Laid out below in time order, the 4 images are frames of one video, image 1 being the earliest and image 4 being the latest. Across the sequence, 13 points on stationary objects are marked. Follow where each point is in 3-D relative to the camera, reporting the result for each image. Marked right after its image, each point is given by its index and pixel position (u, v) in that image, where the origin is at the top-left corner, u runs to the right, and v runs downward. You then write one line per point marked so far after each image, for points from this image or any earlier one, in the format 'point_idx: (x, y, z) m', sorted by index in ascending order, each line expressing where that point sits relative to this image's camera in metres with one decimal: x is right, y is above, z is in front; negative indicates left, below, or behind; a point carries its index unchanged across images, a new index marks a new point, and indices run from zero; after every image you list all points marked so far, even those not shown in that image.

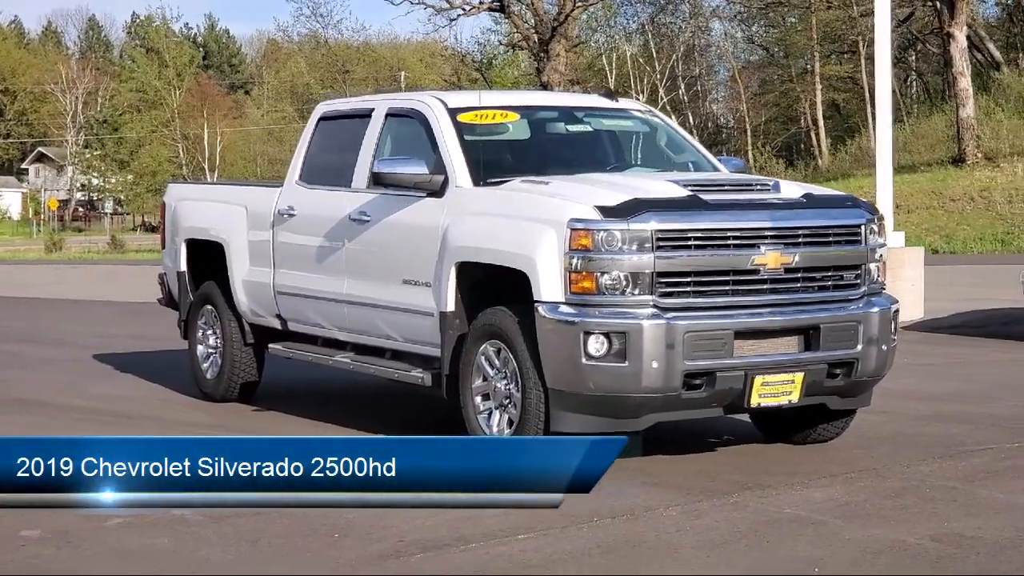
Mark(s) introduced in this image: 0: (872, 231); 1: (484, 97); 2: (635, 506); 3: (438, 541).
0: (+1.9, +0.3, +7.6) m
1: (-0.2, +1.2, +8.9) m
2: (+0.6, -1.0, +6.2) m
3: (-0.3, -1.0, +5.4) m
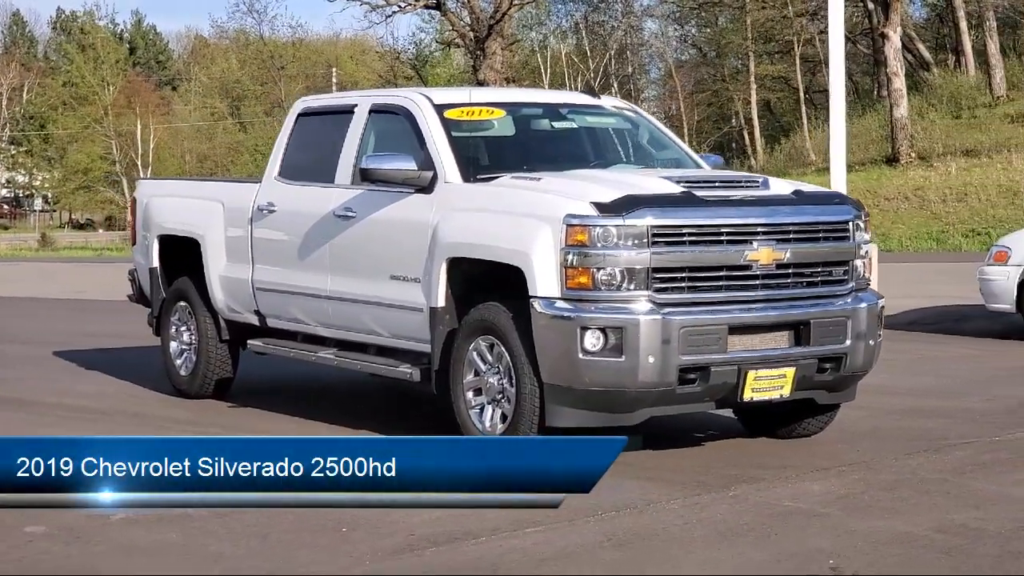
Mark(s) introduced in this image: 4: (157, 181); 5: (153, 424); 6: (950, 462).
0: (+1.9, +0.3, +7.7) m
1: (-0.3, +1.2, +8.9) m
2: (+0.6, -0.9, +6.3) m
3: (-0.2, -1.0, +5.4) m
4: (-3.1, +0.9, +12.0) m
5: (-2.6, -1.0, +10.1) m
6: (+2.3, -0.9, +7.4) m
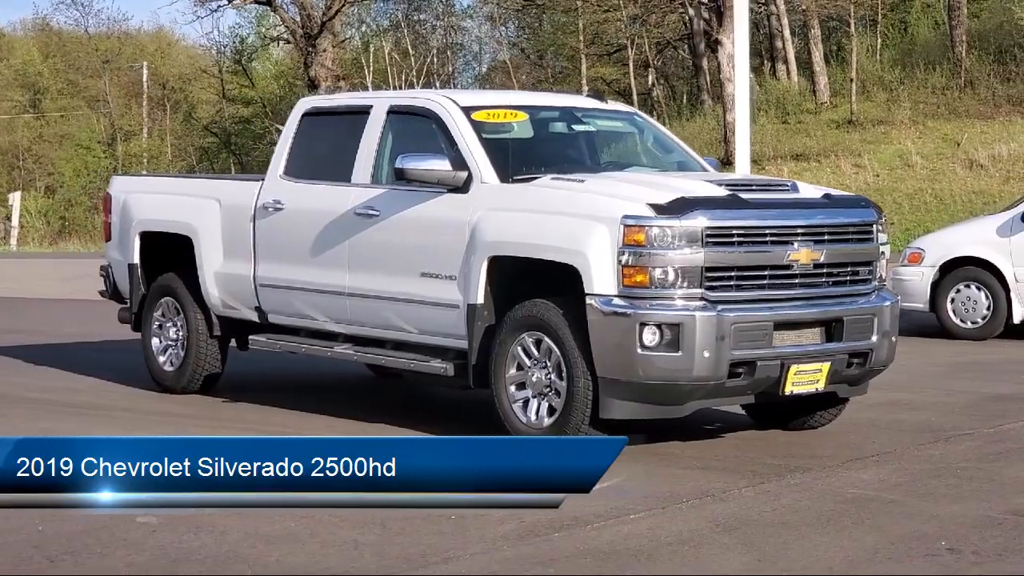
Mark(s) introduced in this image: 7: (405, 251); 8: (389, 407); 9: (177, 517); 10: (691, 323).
0: (+2.1, +0.3, +8.1) m
1: (-0.1, +1.3, +9.2) m
2: (+0.9, -0.9, +6.6) m
3: (+0.2, -1.0, +5.7) m
4: (-3.2, +0.9, +11.9) m
5: (-2.6, -1.0, +10.1) m
6: (+2.6, -0.9, +7.9) m
7: (-0.7, +0.2, +8.8) m
8: (-0.9, -0.8, +10.4) m
9: (-1.4, -1.0, +5.8) m
10: (+0.9, -0.2, +7.1) m
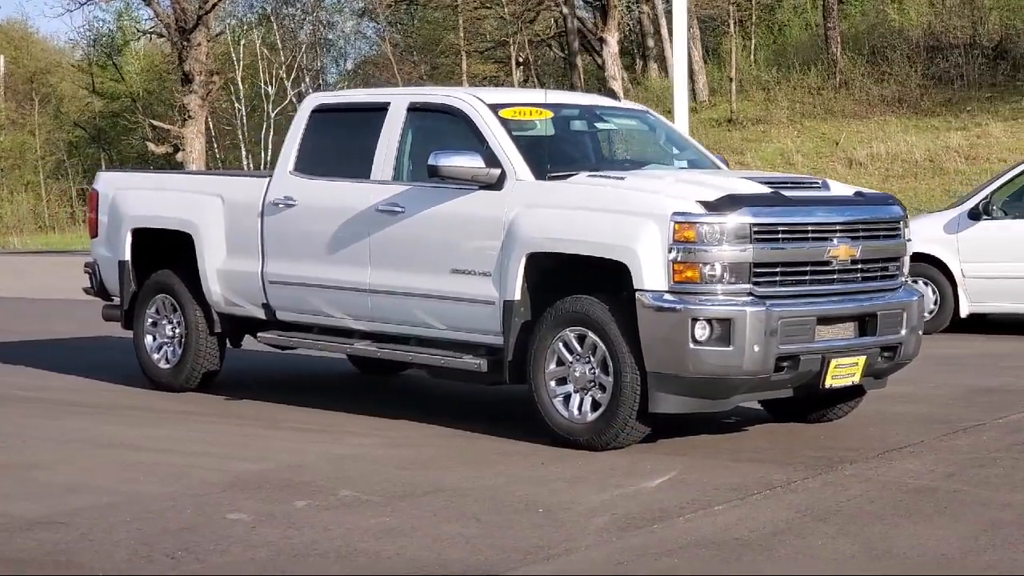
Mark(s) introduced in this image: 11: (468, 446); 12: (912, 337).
0: (+2.3, +0.4, +8.3) m
1: (0.0, +1.3, +9.2) m
2: (+1.2, -0.9, +6.7) m
3: (+0.6, -0.9, +5.8) m
4: (-3.2, +1.0, +11.8) m
5: (-2.5, -0.9, +10.1) m
6: (+2.8, -0.9, +8.1) m
7: (-0.5, +0.2, +8.8) m
8: (-0.9, -0.8, +10.4) m
9: (-1.0, -0.9, +5.8) m
10: (+1.2, -0.2, +7.3) m
11: (-0.3, -0.9, +8.2) m
12: (+2.3, -0.3, +8.2) m
